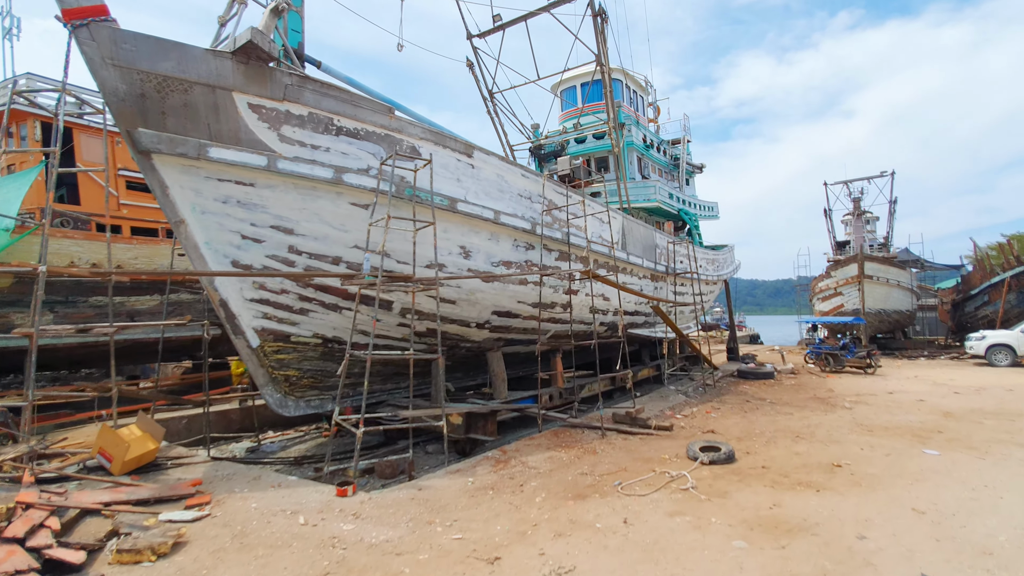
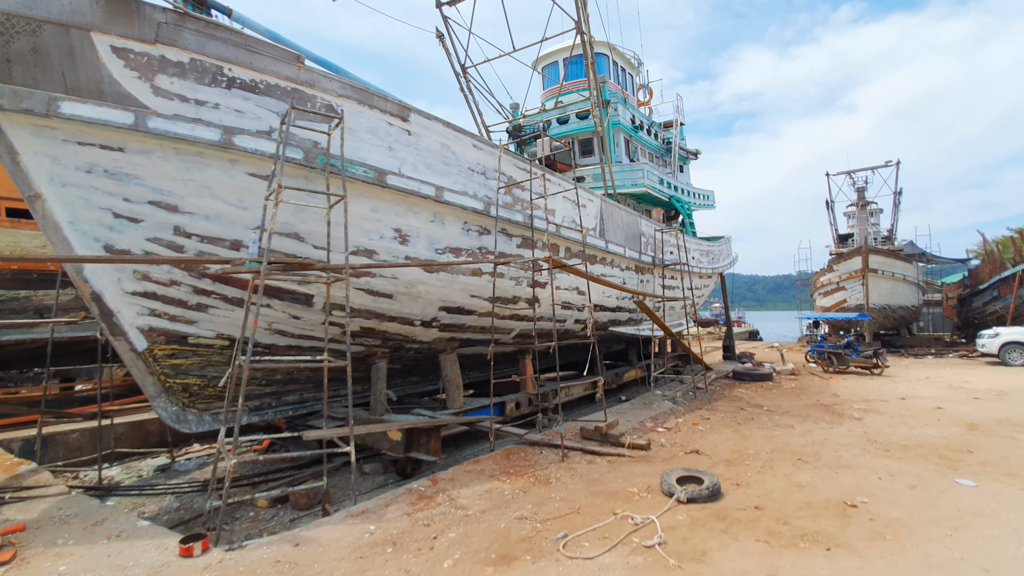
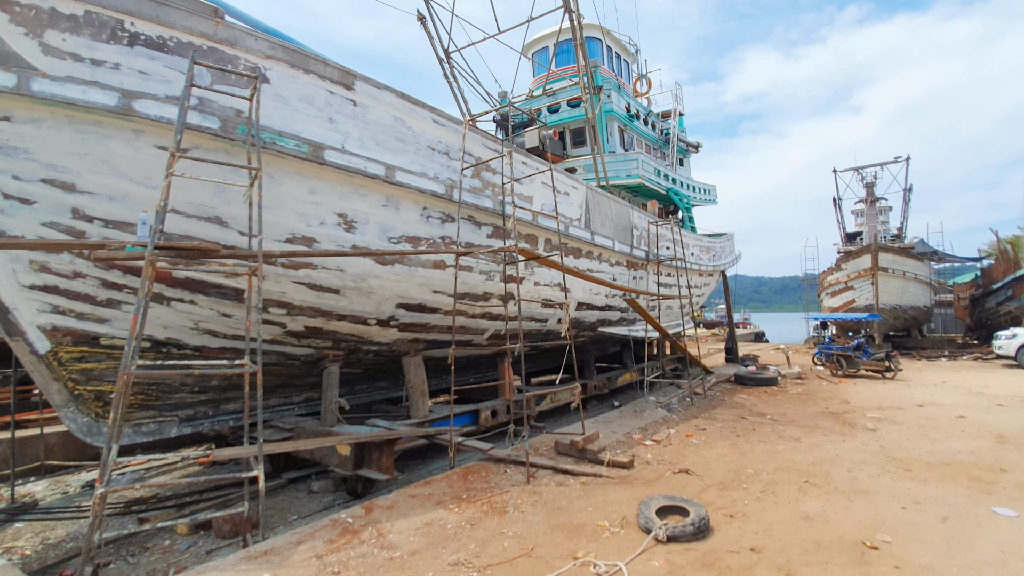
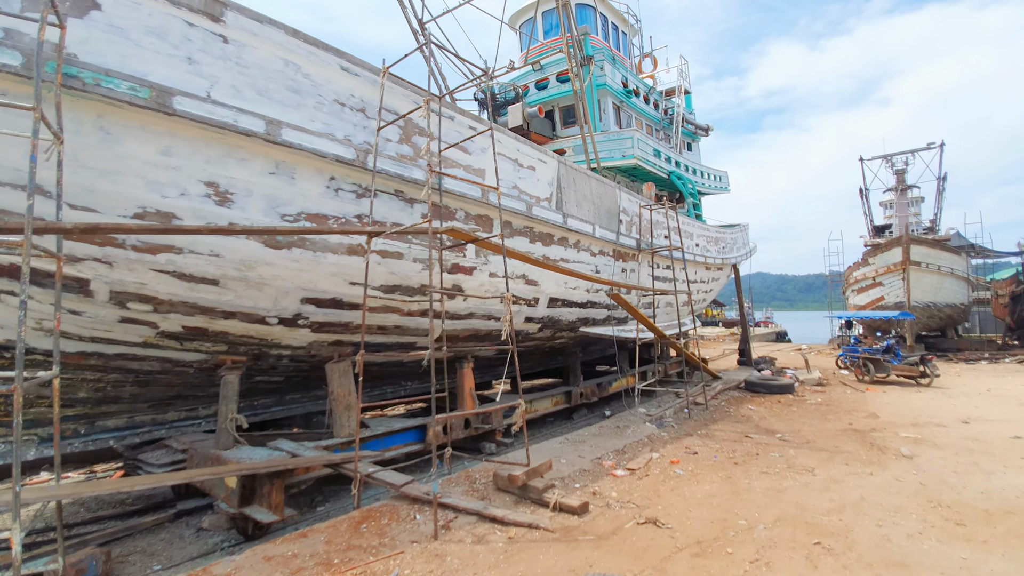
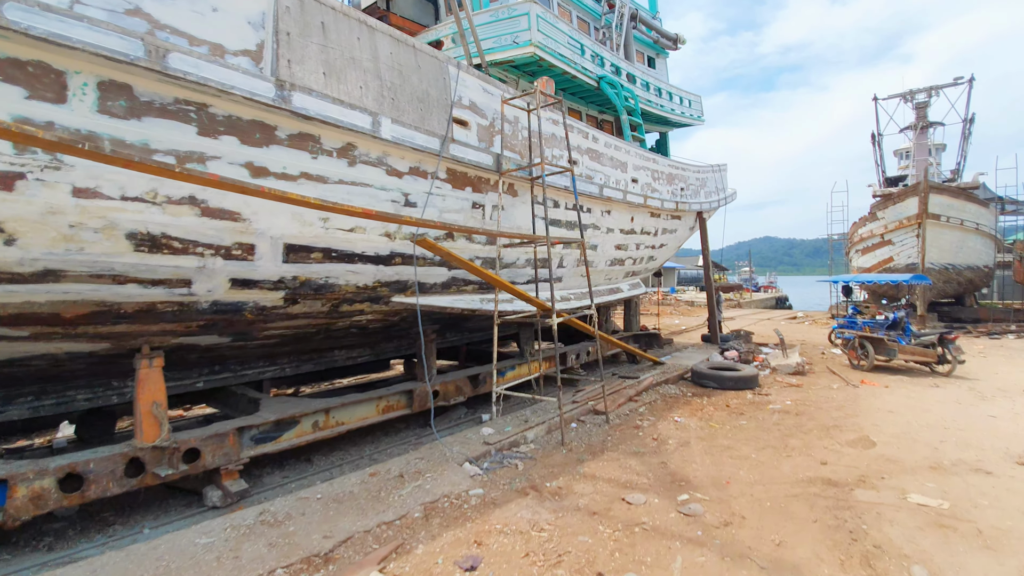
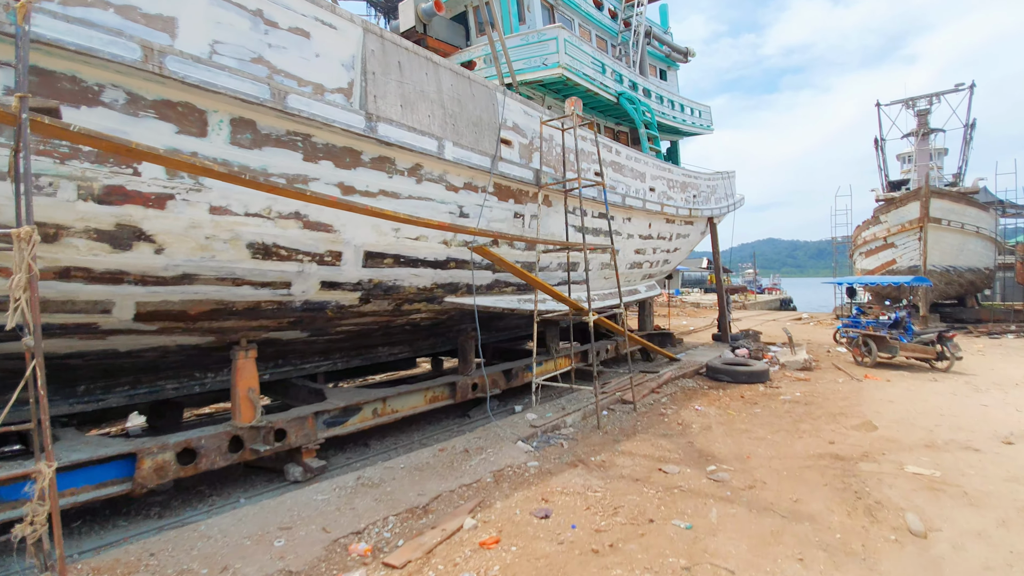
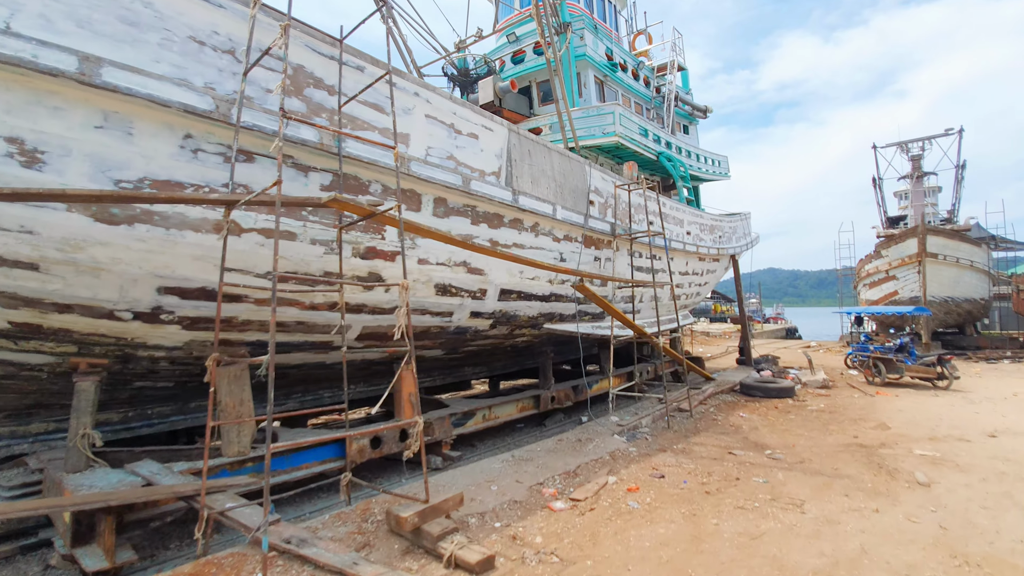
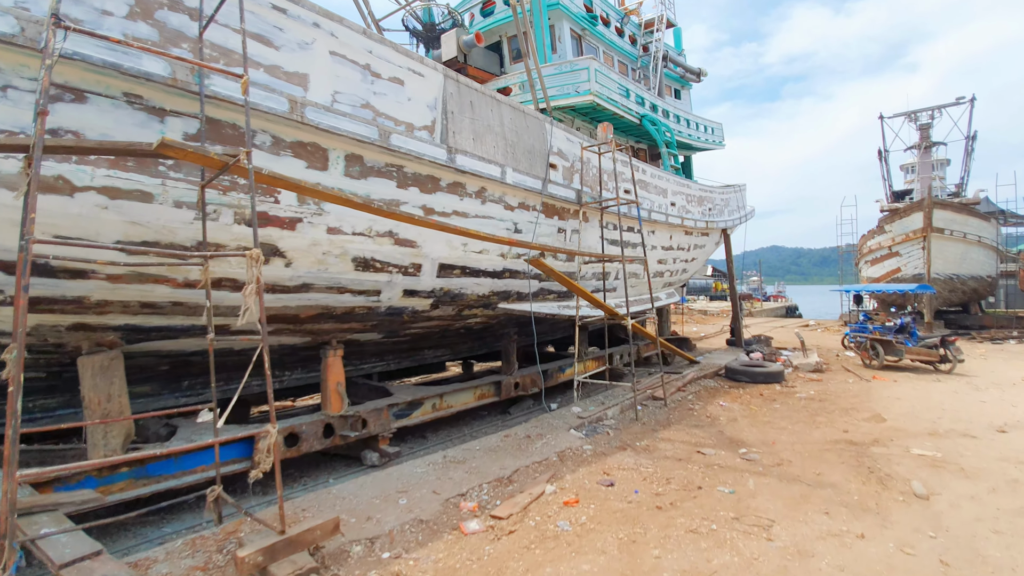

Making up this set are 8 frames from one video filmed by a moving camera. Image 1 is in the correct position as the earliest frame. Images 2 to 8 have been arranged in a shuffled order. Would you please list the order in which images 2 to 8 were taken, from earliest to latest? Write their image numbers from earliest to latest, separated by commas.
2, 3, 4, 7, 8, 6, 5
